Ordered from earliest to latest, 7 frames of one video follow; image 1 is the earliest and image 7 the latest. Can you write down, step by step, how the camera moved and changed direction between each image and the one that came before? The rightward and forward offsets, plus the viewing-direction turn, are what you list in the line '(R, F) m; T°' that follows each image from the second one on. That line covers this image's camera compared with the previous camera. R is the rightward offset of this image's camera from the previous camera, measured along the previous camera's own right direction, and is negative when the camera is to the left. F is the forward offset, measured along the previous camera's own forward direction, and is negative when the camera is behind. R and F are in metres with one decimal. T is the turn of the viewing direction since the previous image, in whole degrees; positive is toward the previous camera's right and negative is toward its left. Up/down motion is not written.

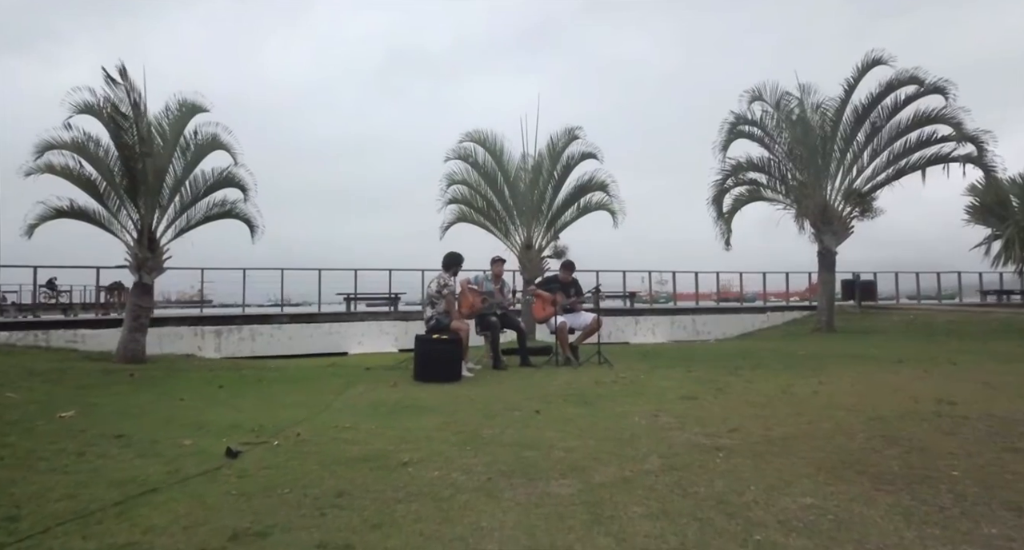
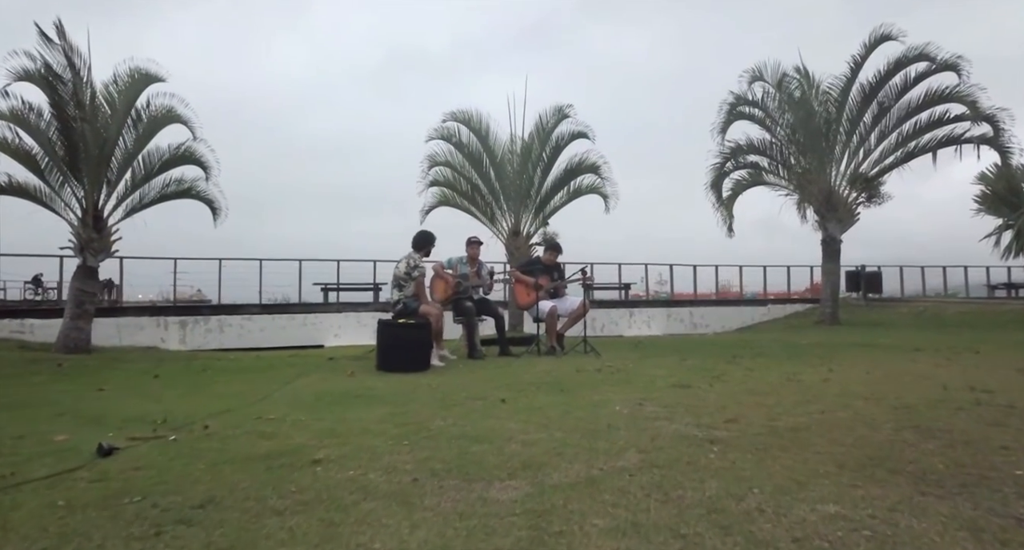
(+0.3, +0.9) m; 0°
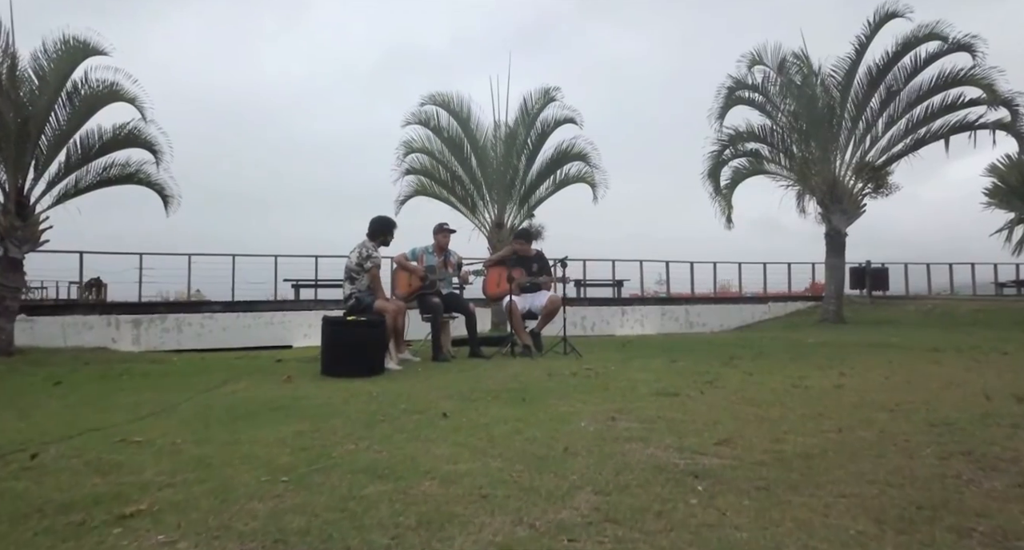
(+0.4, +1.0) m; 0°
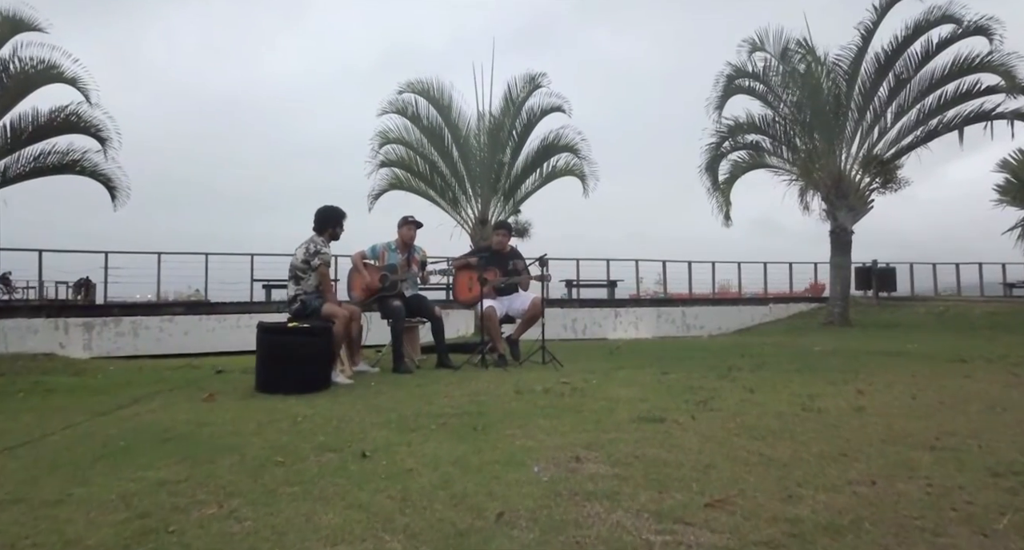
(+0.3, +0.9) m; 0°
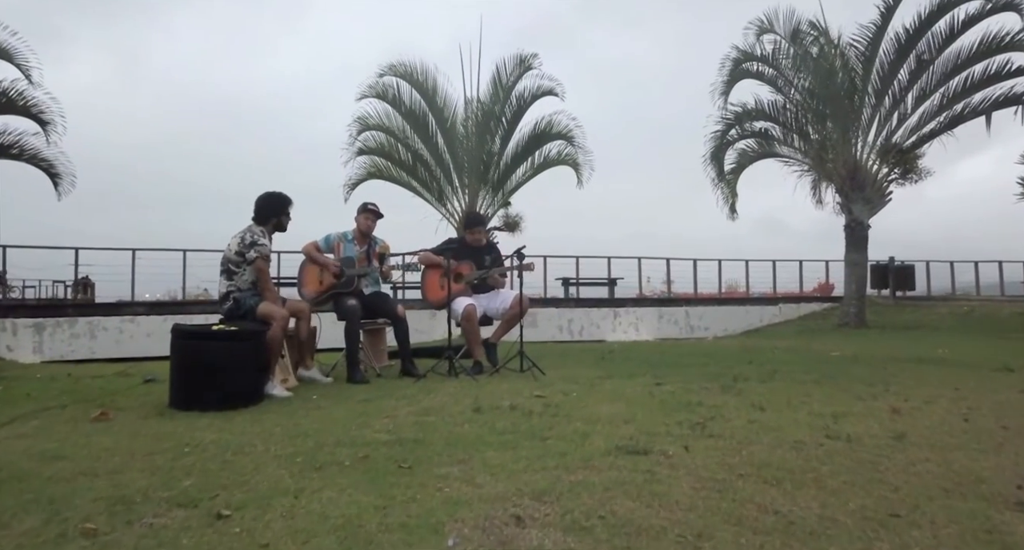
(+0.4, +0.9) m; -1°
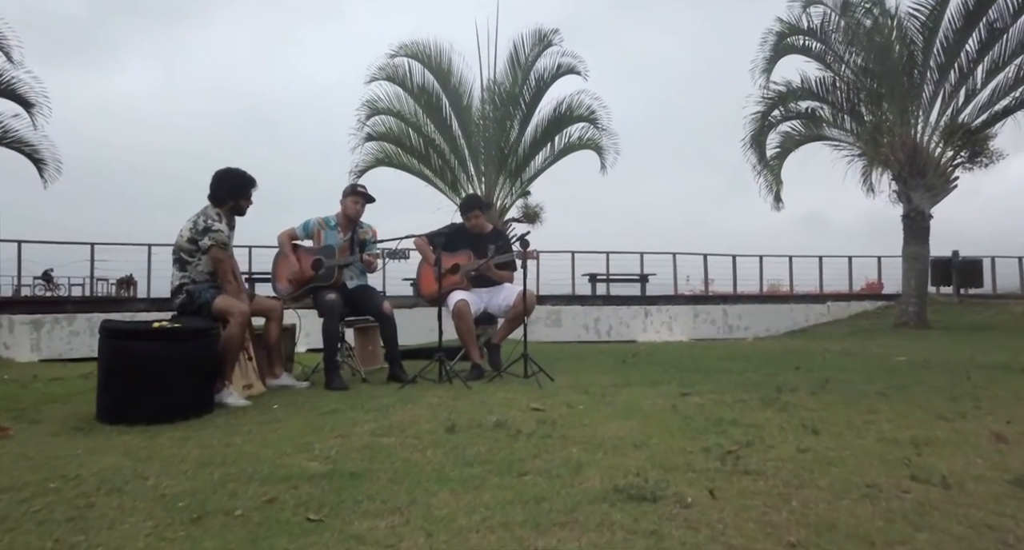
(+0.3, +0.9) m; -4°
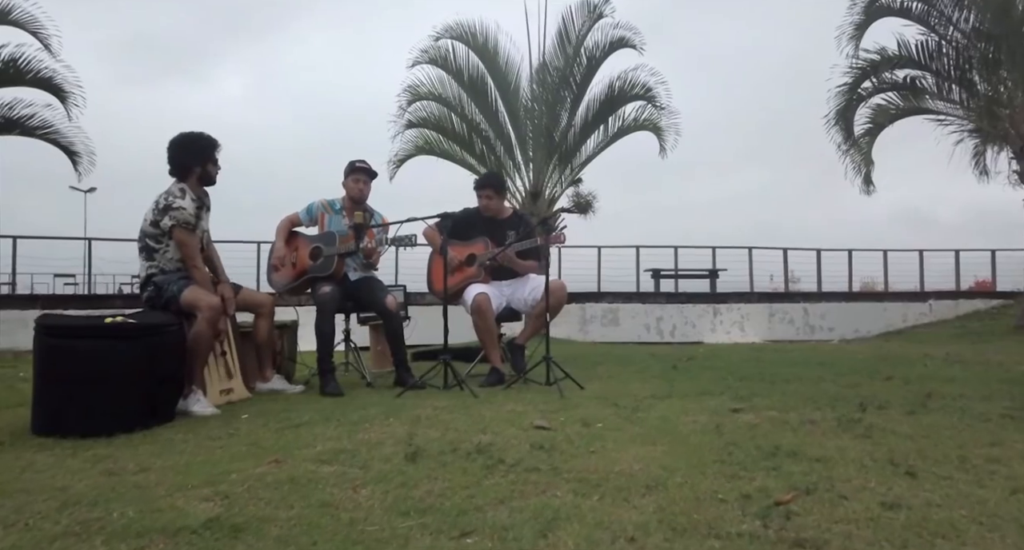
(+0.4, +0.8) m; -7°
